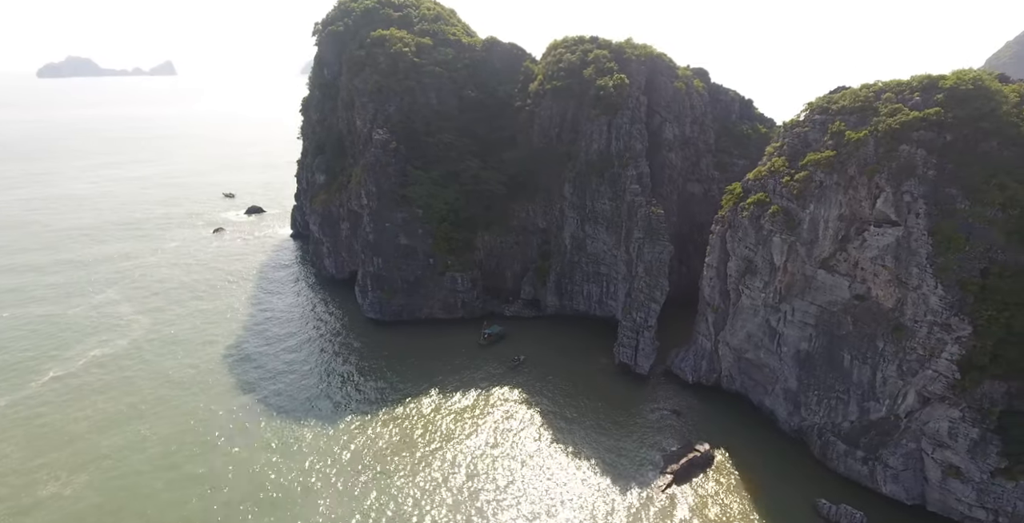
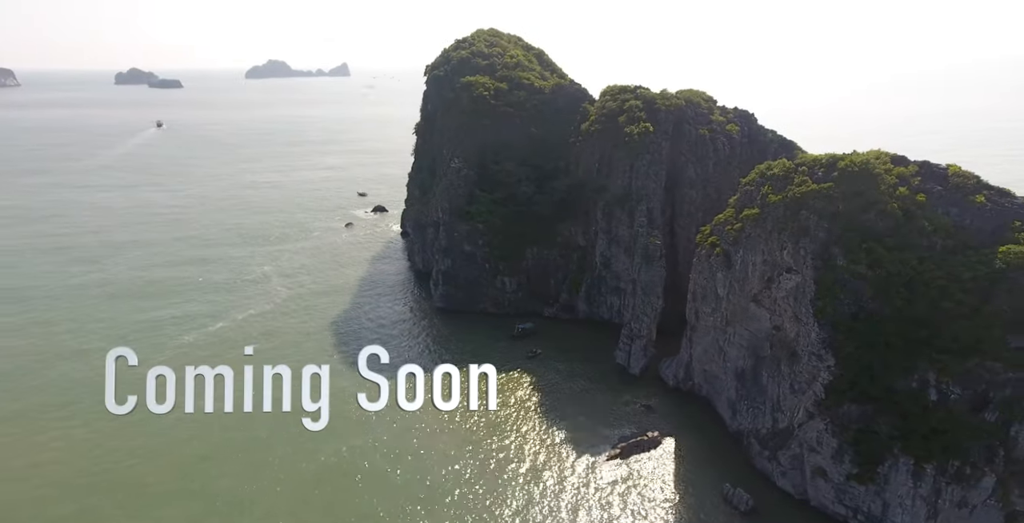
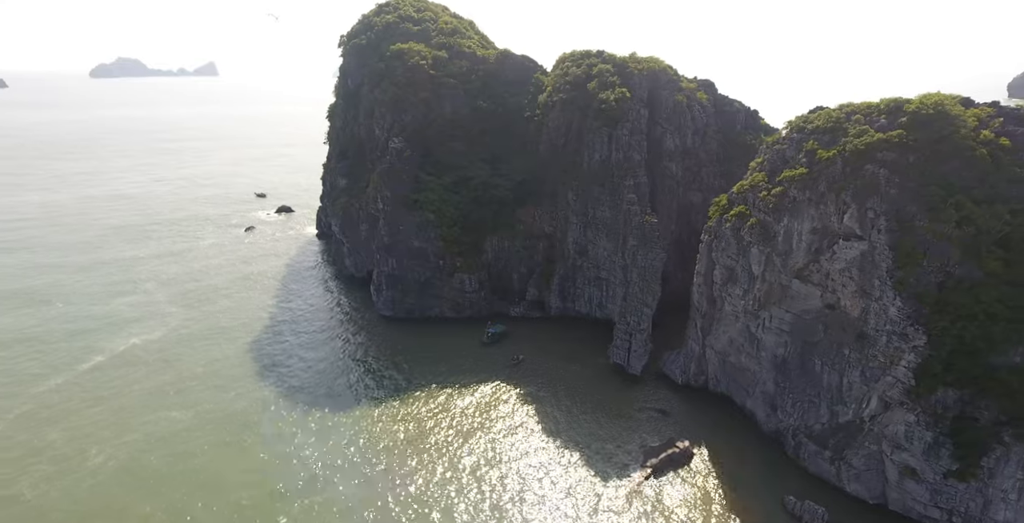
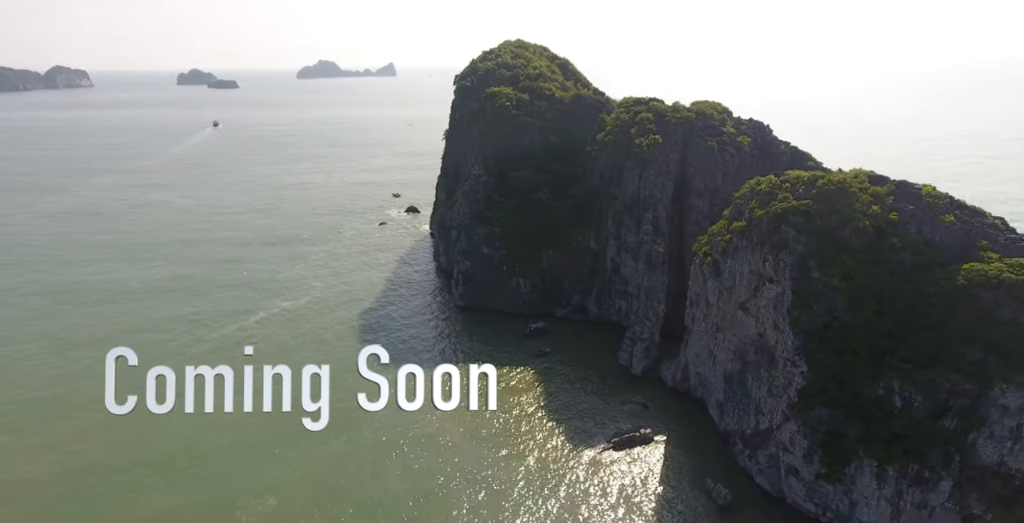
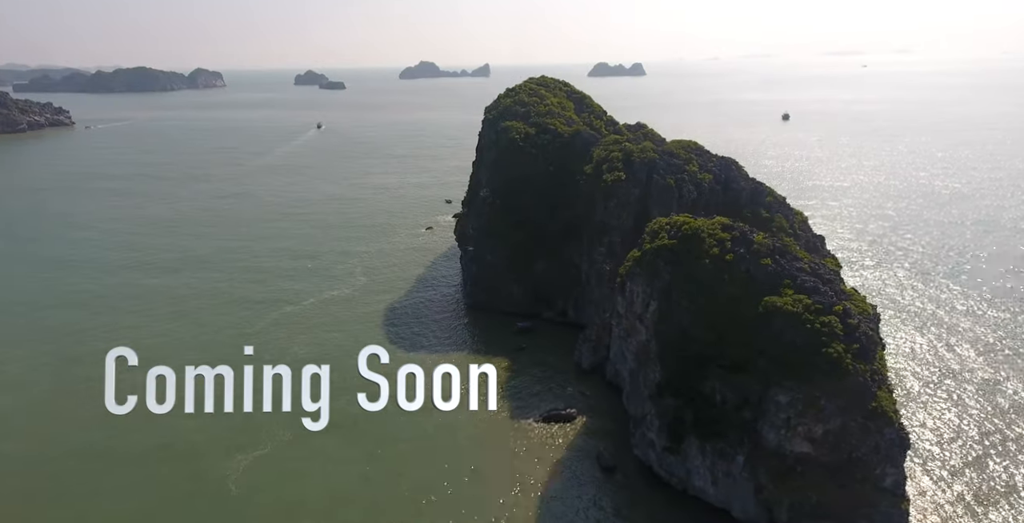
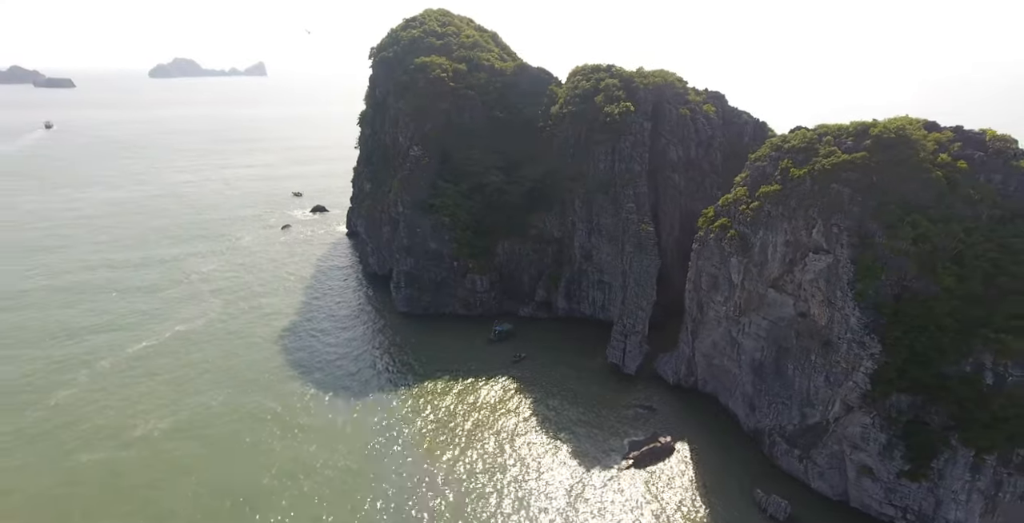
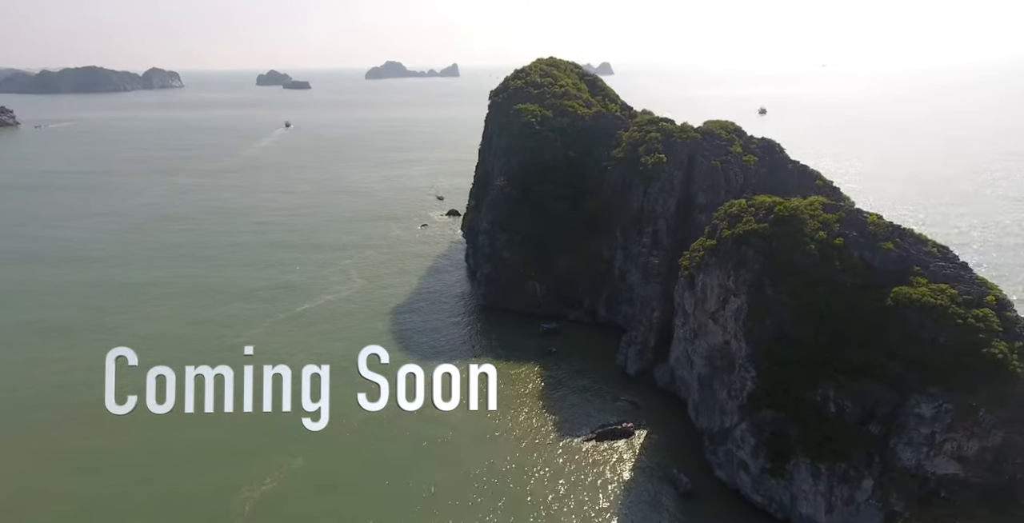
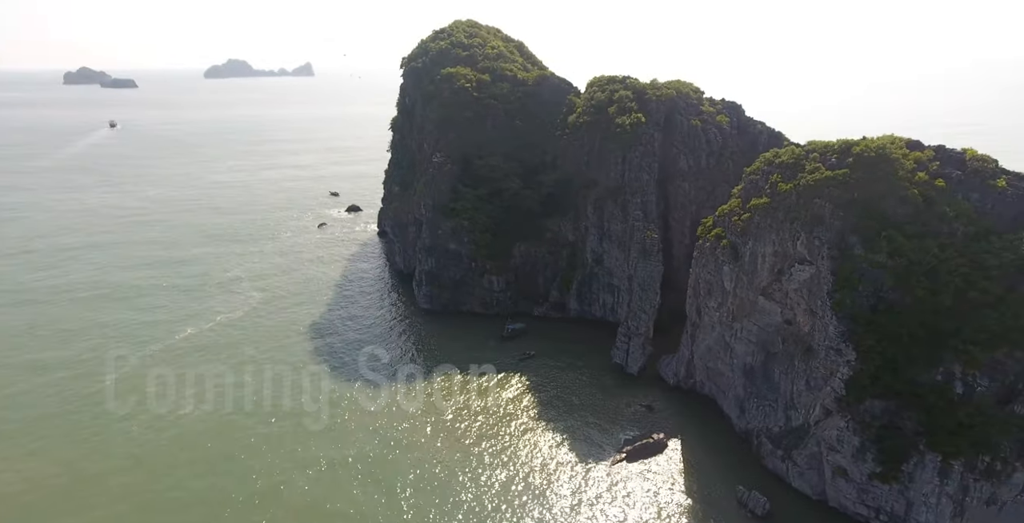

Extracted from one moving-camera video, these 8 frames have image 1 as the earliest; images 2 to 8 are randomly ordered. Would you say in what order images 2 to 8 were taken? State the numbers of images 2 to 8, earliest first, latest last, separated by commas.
3, 6, 8, 2, 4, 7, 5
